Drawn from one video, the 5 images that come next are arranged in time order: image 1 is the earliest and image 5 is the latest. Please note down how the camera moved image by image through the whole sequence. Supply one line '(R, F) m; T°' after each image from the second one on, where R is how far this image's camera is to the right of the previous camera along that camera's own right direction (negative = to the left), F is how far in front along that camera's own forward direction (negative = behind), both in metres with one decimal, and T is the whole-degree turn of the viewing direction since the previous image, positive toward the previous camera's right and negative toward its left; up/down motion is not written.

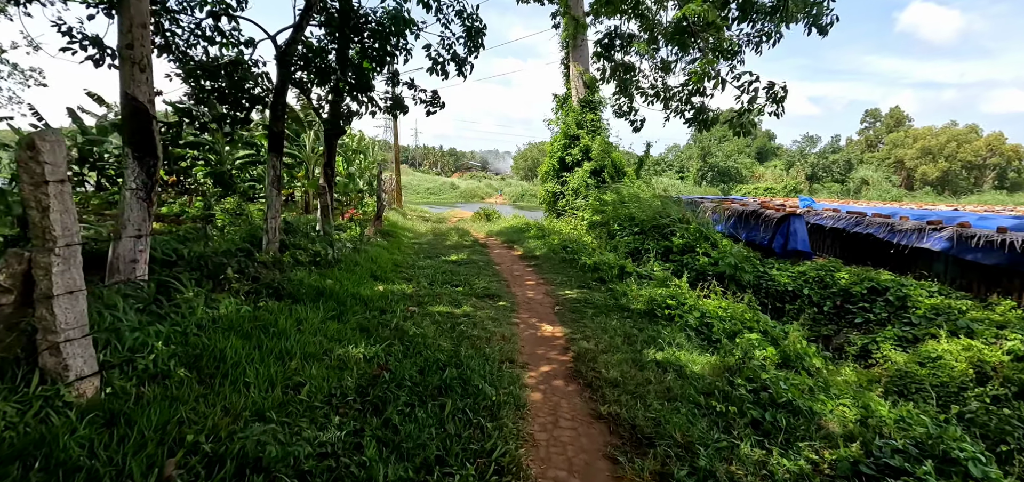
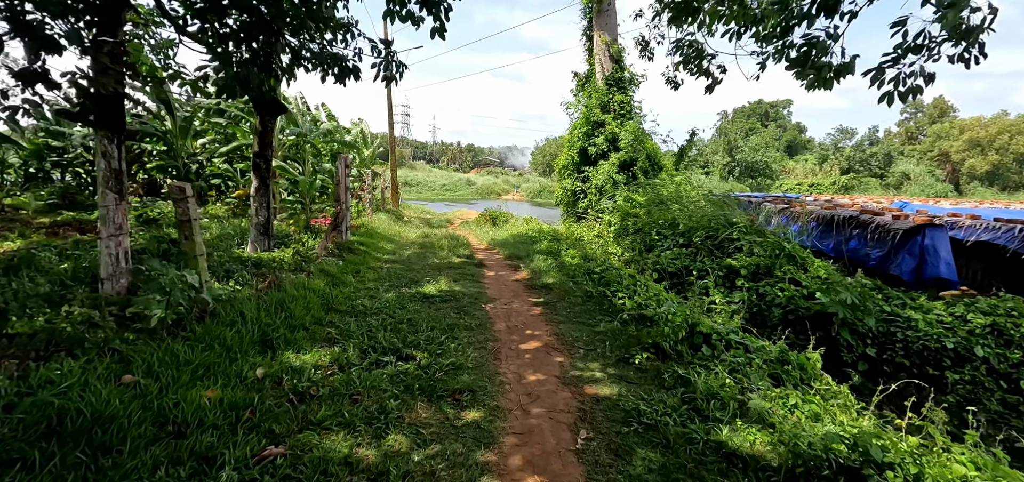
(+0.2, +2.2) m; -2°
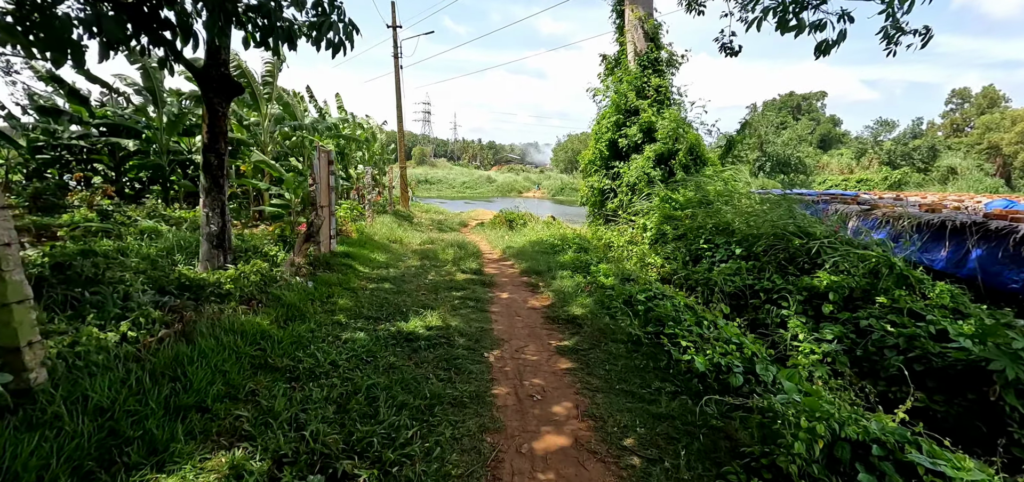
(0.0, +1.3) m; -3°
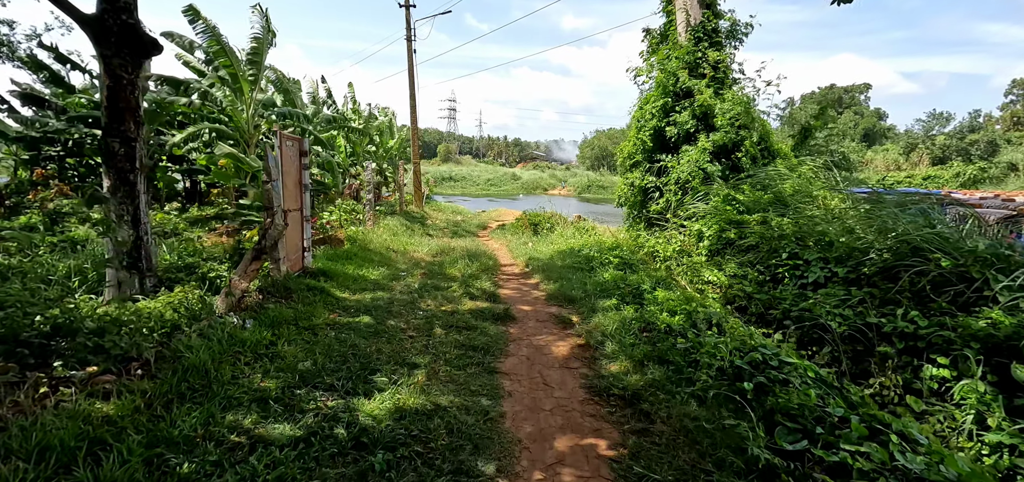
(0.0, +1.4) m; -3°
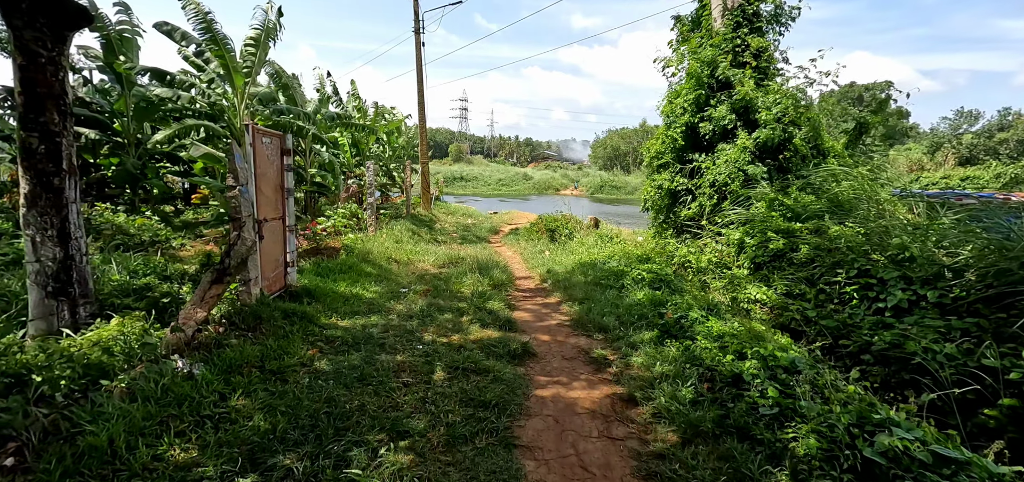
(-0.1, +0.7) m; -1°
